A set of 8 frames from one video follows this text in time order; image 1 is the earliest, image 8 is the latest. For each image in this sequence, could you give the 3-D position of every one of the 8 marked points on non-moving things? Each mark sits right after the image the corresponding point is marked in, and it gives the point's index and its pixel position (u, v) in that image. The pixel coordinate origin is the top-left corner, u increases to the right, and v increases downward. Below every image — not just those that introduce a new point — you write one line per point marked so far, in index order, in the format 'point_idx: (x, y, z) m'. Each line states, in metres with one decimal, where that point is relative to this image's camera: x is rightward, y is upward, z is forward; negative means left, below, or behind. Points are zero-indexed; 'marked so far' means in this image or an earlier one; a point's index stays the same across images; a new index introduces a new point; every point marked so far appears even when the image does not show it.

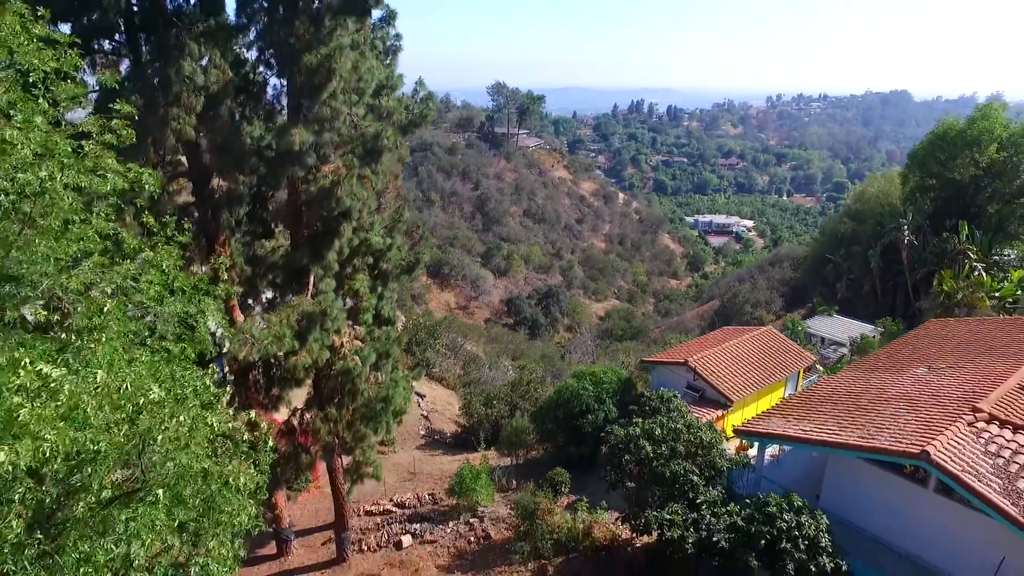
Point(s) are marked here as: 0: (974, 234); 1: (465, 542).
0: (+13.4, +1.6, +19.0) m
1: (-0.9, -5.0, +12.9) m
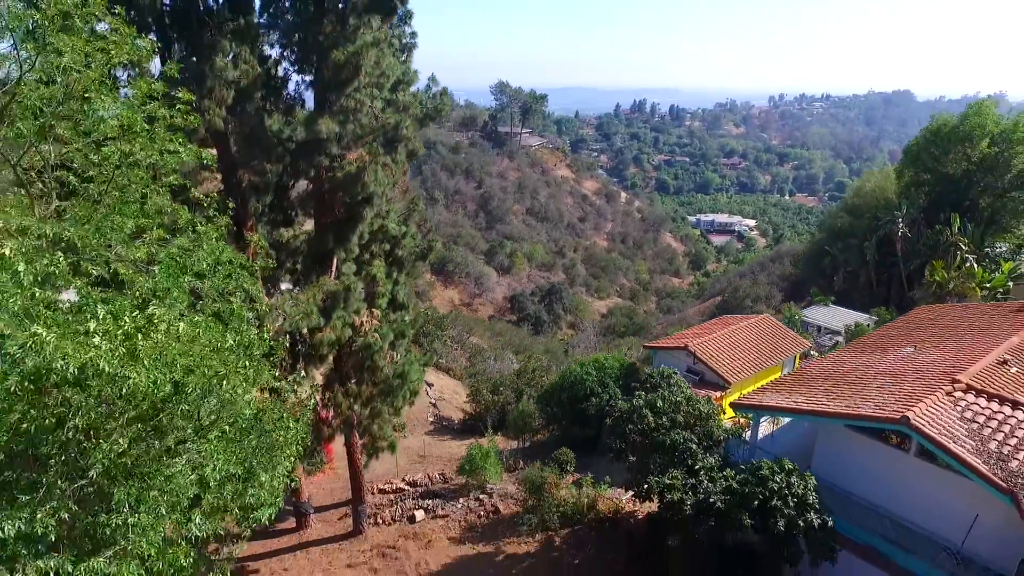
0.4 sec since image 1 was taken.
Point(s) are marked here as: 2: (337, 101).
0: (+13.6, +1.8, +19.6) m
1: (-0.7, -4.8, +13.6) m
2: (-2.5, +2.8, +9.7) m
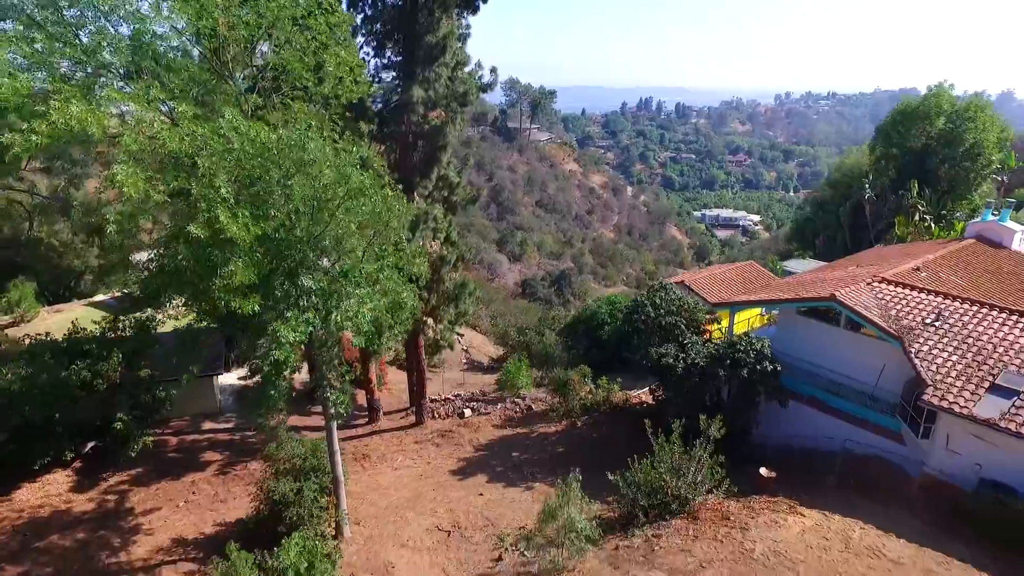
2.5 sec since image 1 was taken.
0: (+14.5, +3.4, +22.8) m
1: (0.0, -3.2, +17.0) m
2: (-1.8, +4.4, +13.1) m
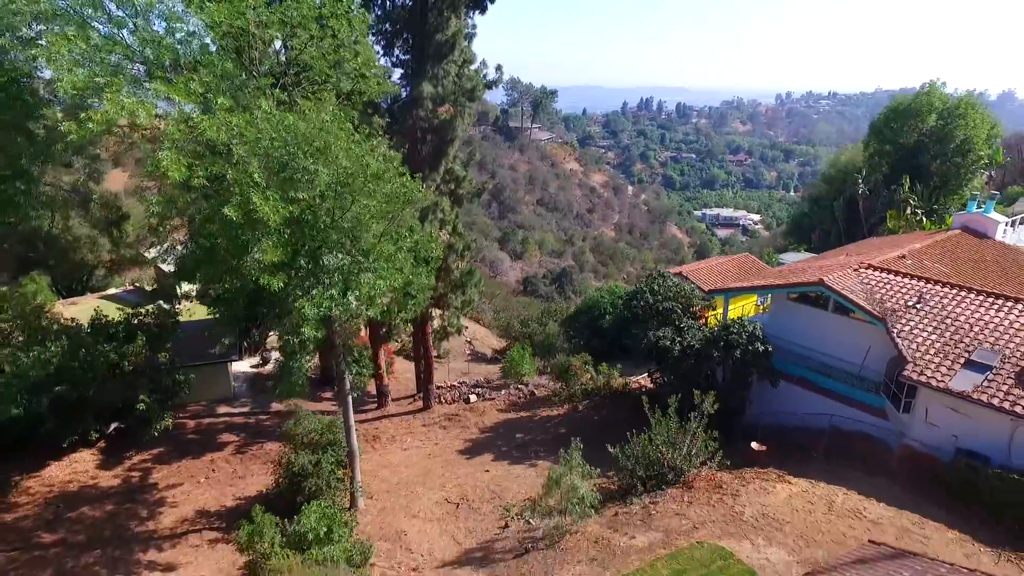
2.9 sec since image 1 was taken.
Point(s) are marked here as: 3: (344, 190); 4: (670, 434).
0: (+14.6, +3.6, +23.5) m
1: (+0.1, -3.0, +17.7) m
2: (-1.7, +4.6, +13.8) m
3: (-2.1, +1.3, +8.3) m
4: (+2.7, -2.5, +11.1) m
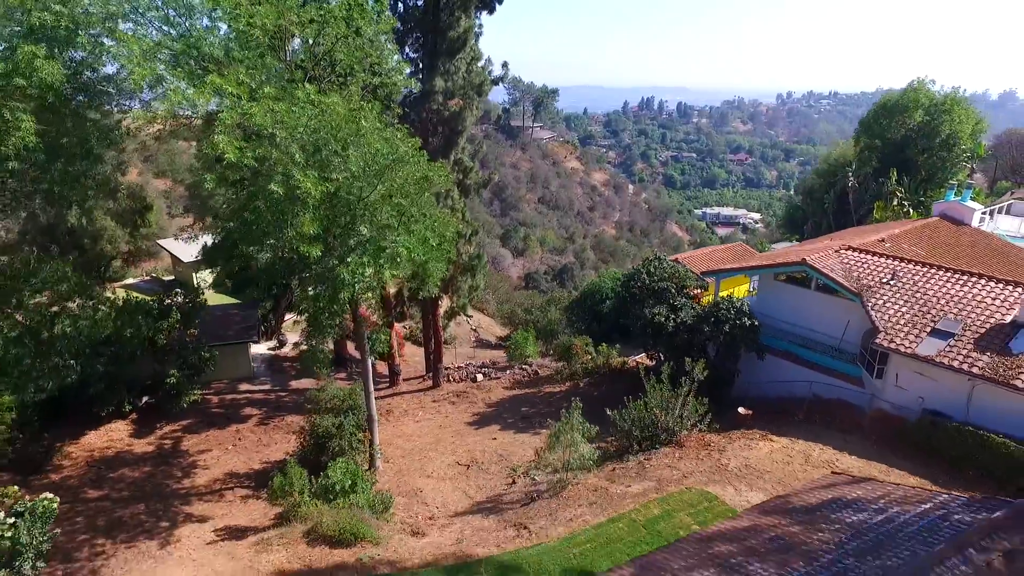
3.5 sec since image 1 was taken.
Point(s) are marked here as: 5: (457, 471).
0: (+14.7, +4.0, +24.5) m
1: (+0.3, -2.5, +18.7) m
2: (-1.5, +5.1, +14.8) m
3: (-2.0, +1.7, +9.4) m
4: (+2.8, -2.0, +12.1) m
5: (-1.1, -3.6, +12.8) m
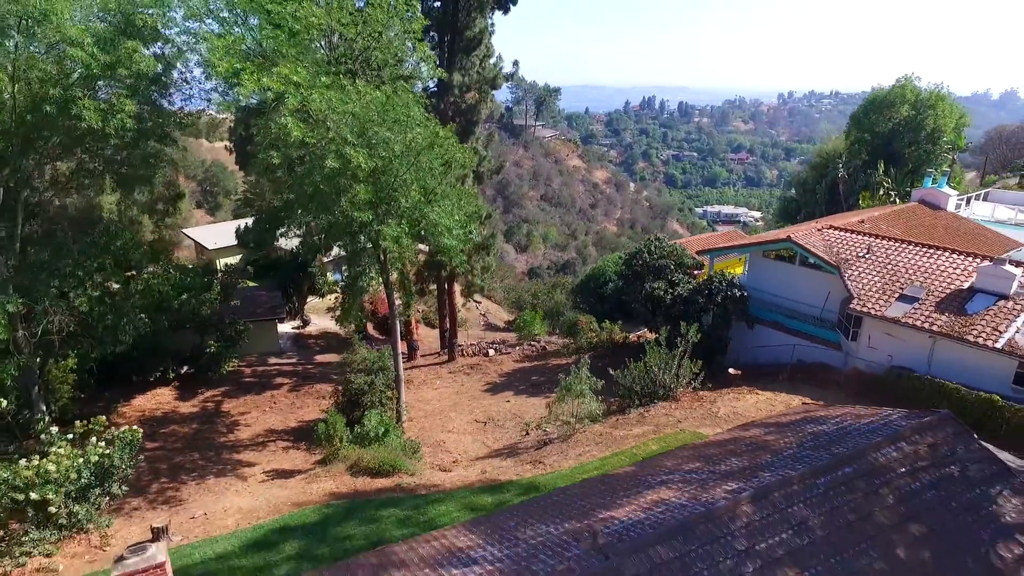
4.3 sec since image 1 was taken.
0: (+15.0, +4.6, +25.9) m
1: (+0.6, -2.0, +20.1) m
2: (-1.2, +5.6, +16.2) m
3: (-1.7, +2.3, +10.8) m
4: (+3.1, -1.5, +13.5) m
5: (-0.8, -3.0, +14.2) m
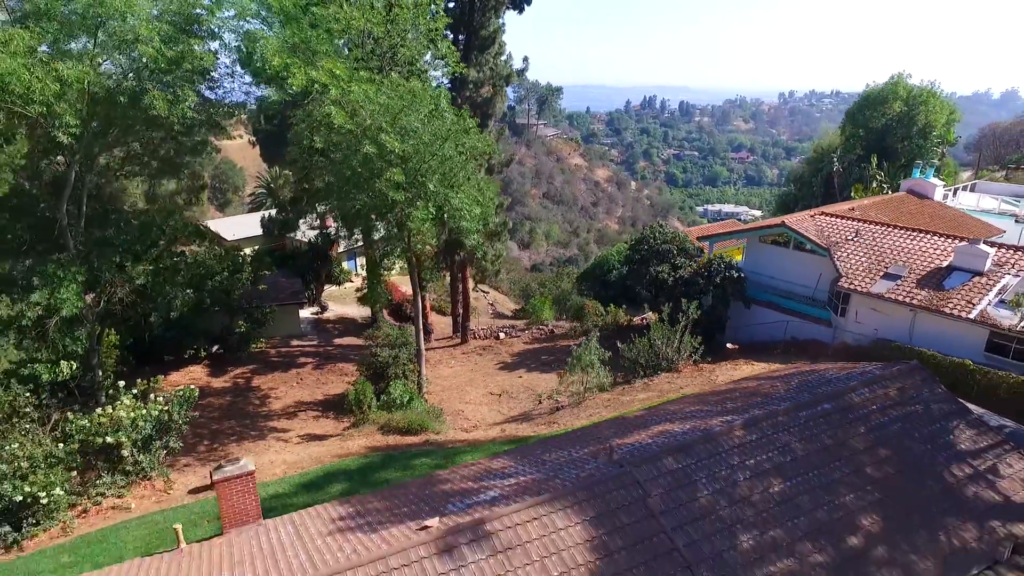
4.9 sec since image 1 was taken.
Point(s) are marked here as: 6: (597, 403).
0: (+15.4, +5.1, +26.9) m
1: (+0.9, -1.5, +21.1) m
2: (-0.9, +6.1, +17.3) m
3: (-1.4, +2.7, +11.8) m
4: (+3.4, -1.0, +14.5) m
5: (-0.5, -2.6, +15.3) m
6: (+1.7, -2.3, +12.9) m
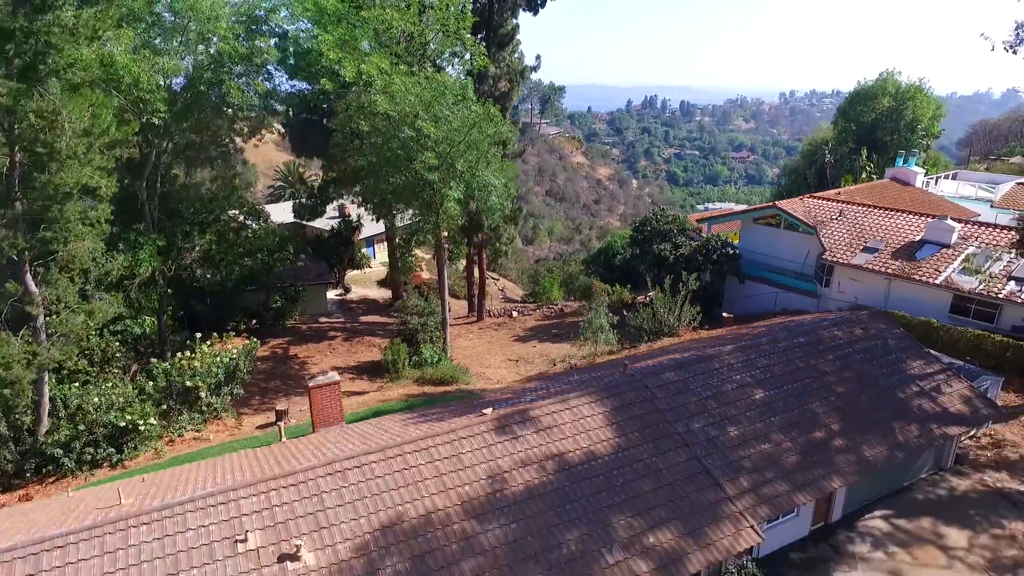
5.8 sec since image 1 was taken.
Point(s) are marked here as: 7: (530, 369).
0: (+15.8, +5.7, +28.4) m
1: (+1.3, -0.9, +22.7) m
2: (-0.5, +6.7, +18.8) m
3: (-1.0, +3.3, +13.4) m
4: (+3.8, -0.4, +16.1) m
5: (-0.1, -2.0, +16.9) m
6: (+2.1, -1.6, +14.4) m
7: (+0.4, -2.0, +16.0) m
